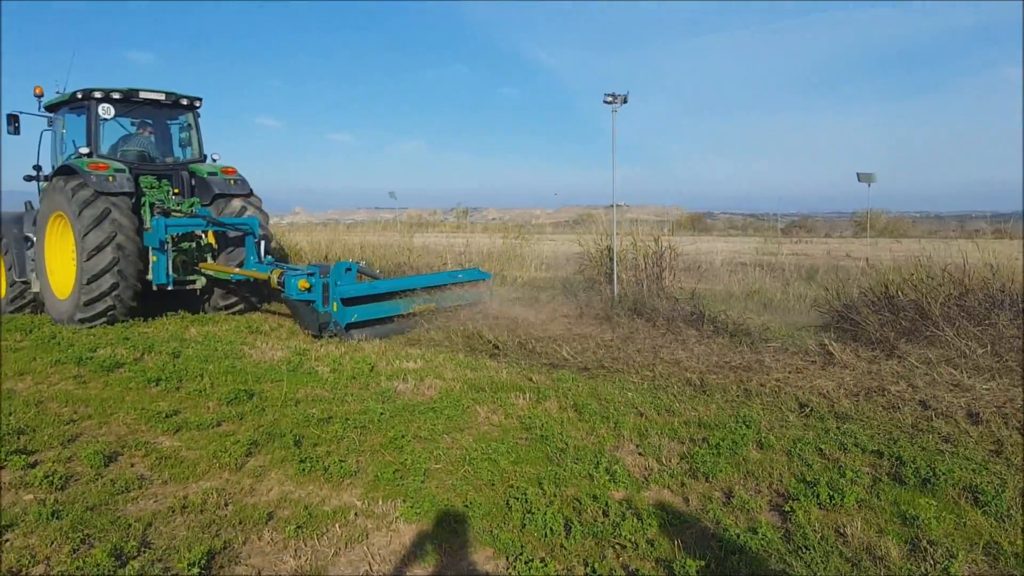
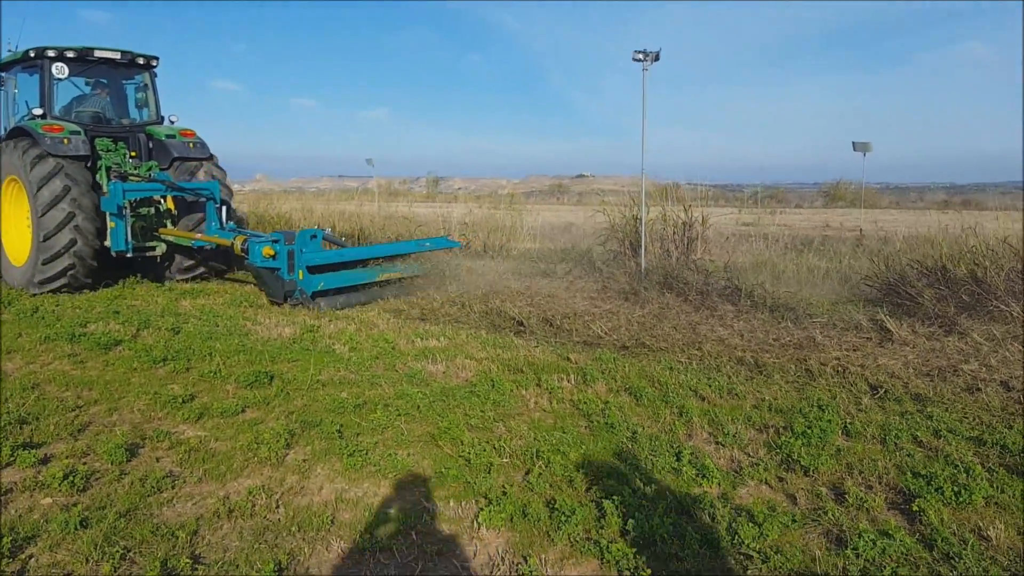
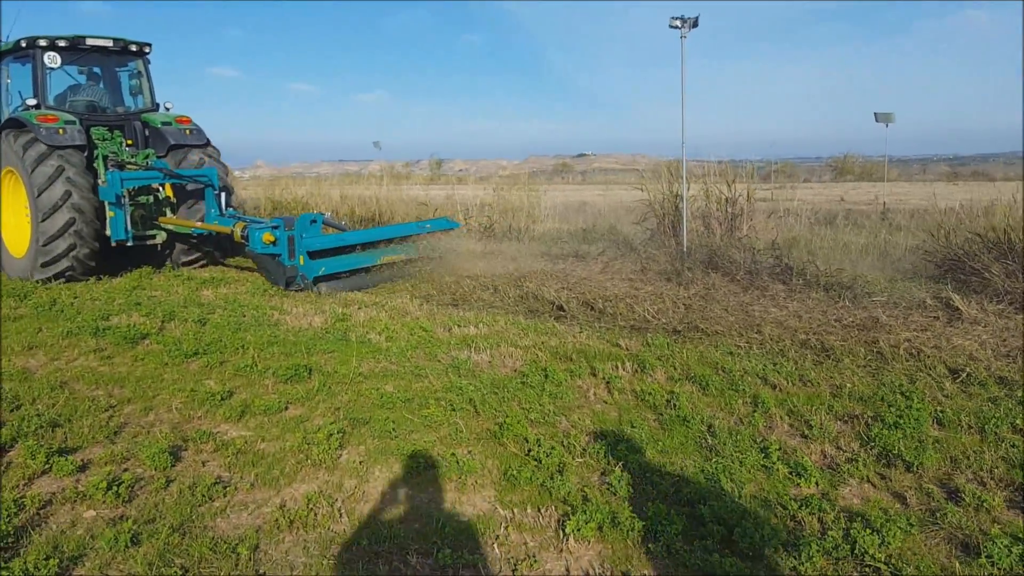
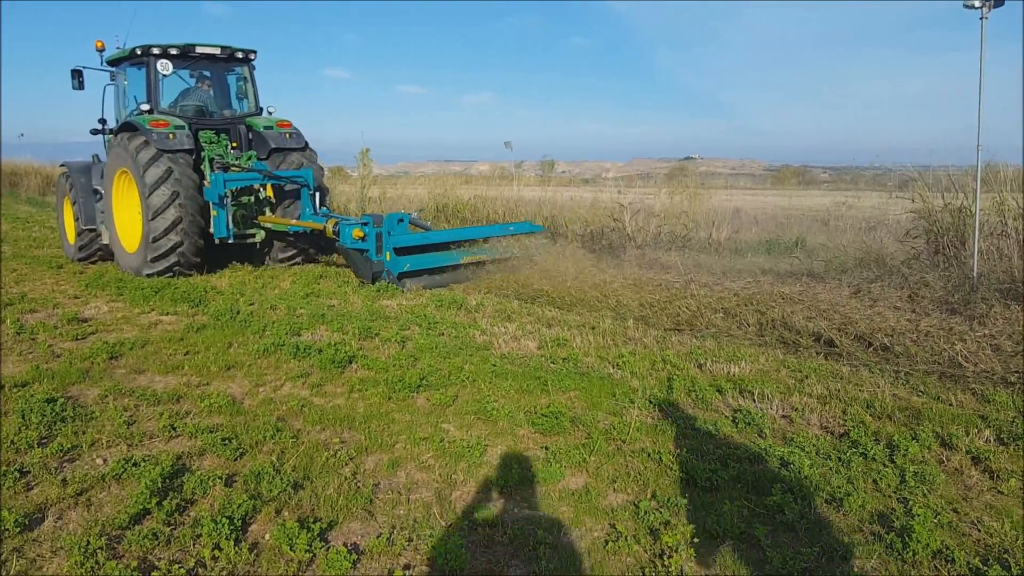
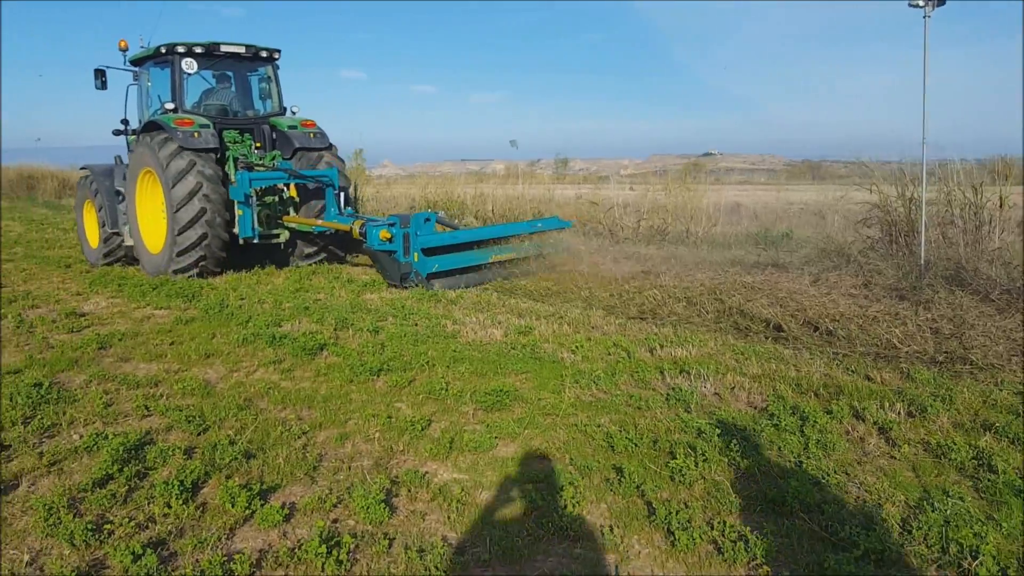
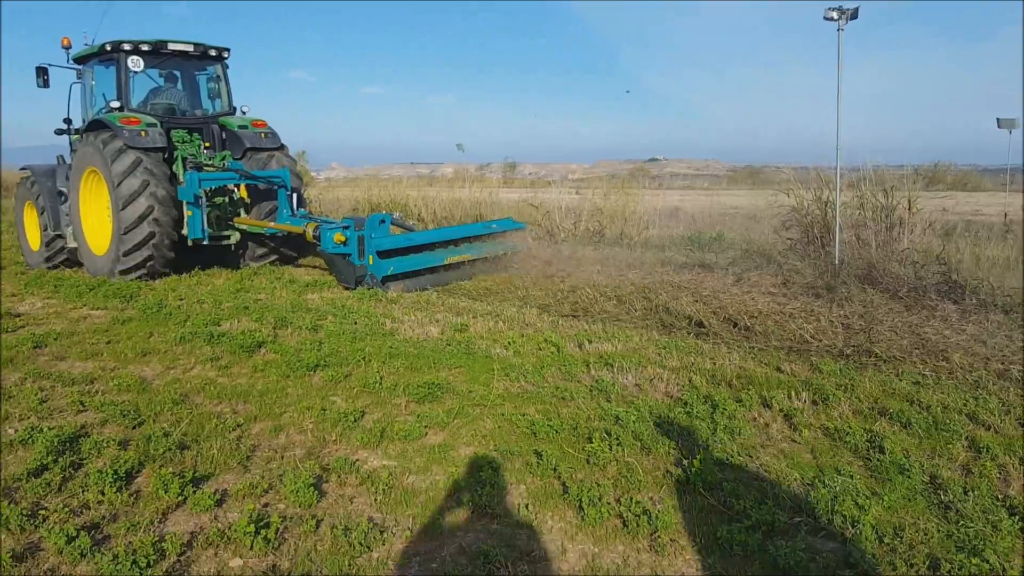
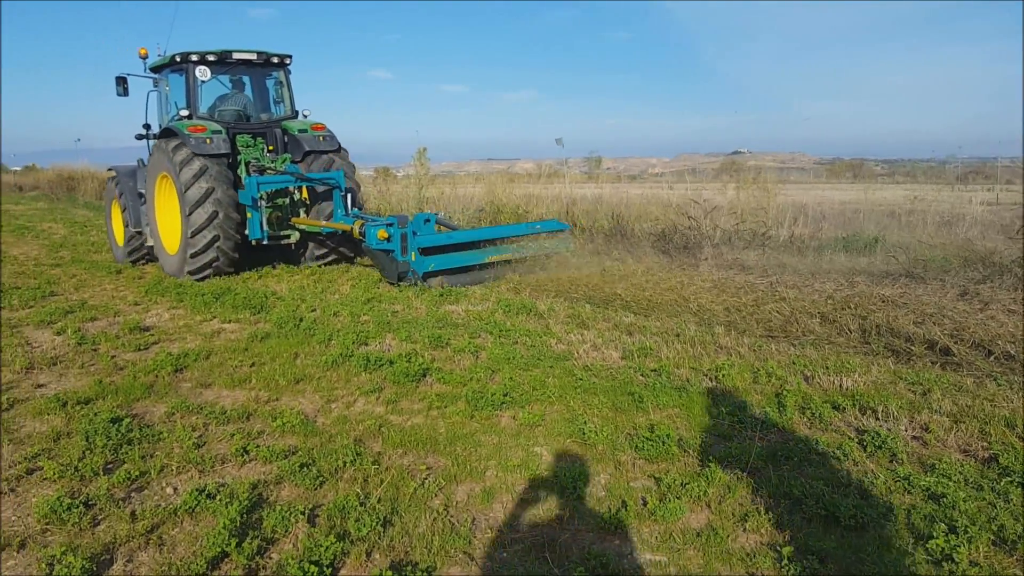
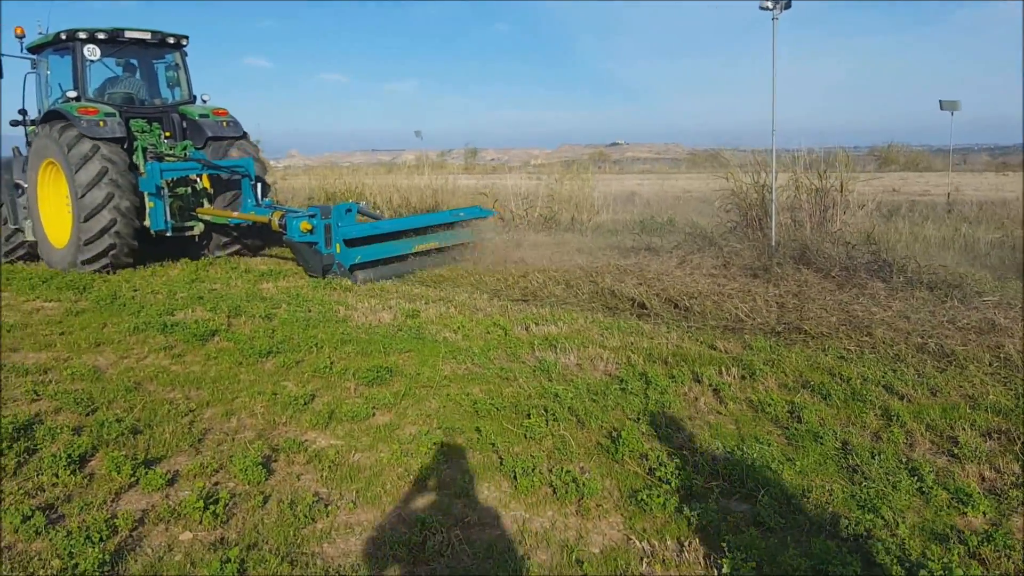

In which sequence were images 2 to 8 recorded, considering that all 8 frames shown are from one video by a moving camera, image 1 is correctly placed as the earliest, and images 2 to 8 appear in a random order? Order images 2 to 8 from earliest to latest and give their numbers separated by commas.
2, 3, 8, 6, 5, 4, 7
